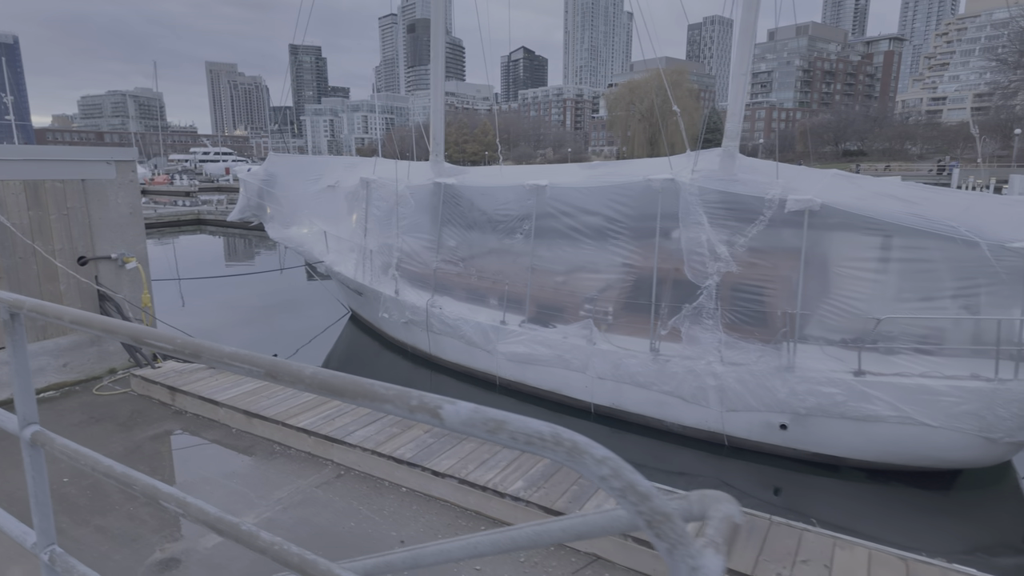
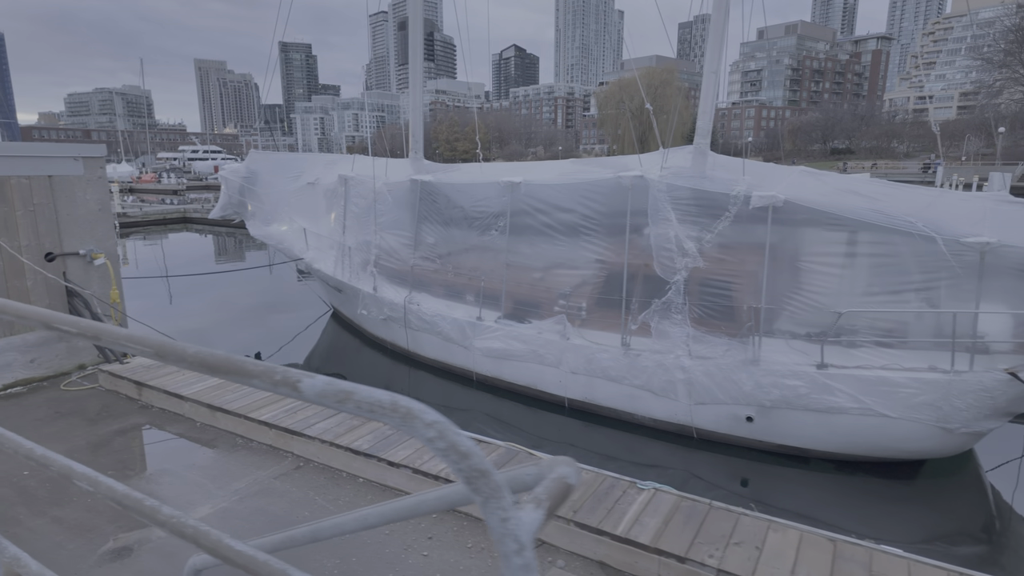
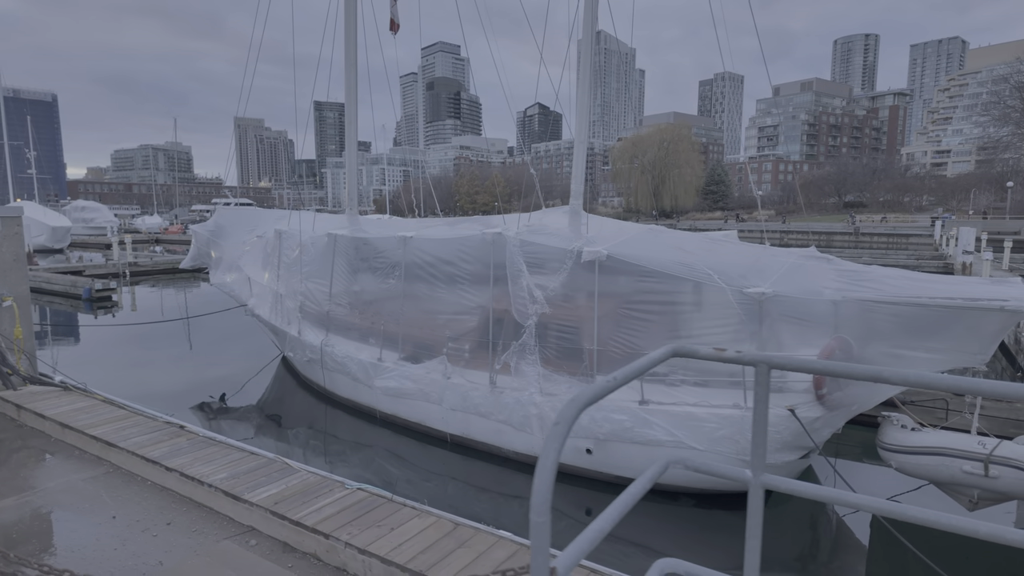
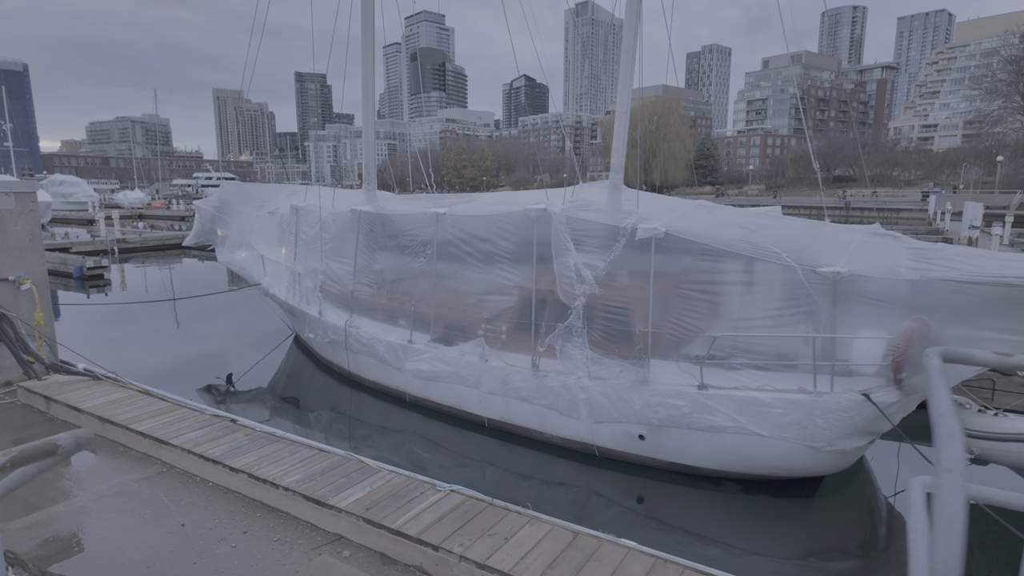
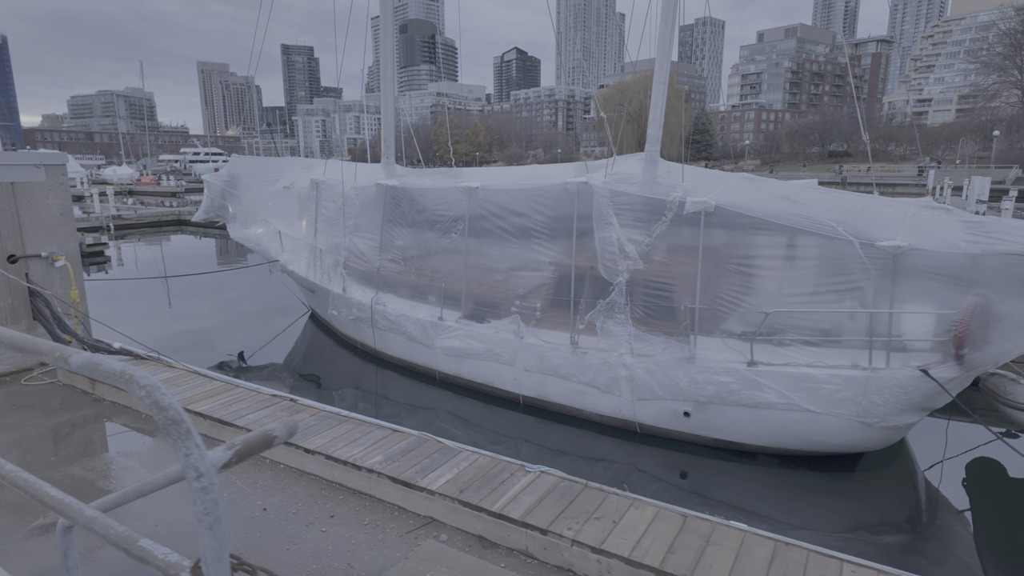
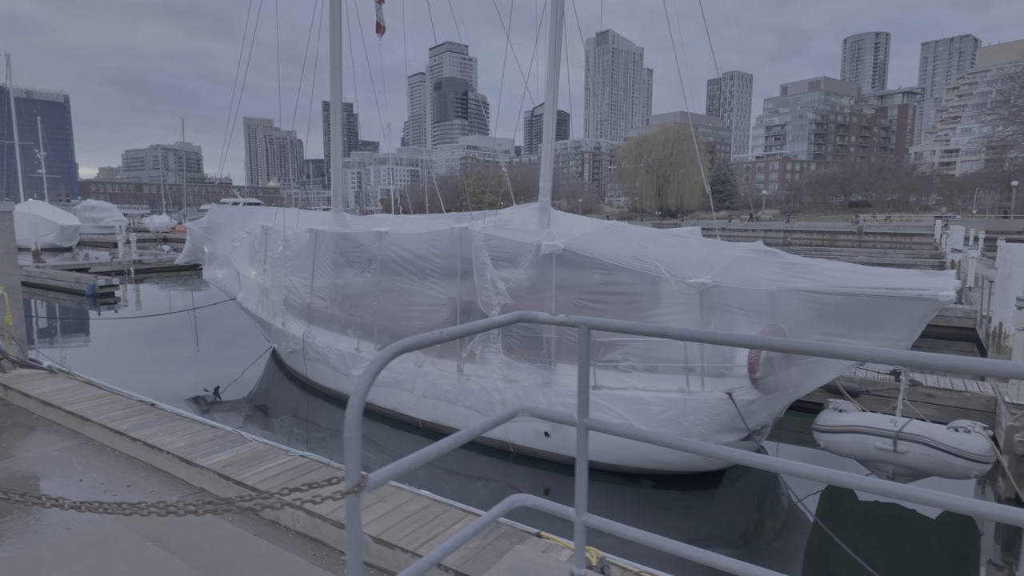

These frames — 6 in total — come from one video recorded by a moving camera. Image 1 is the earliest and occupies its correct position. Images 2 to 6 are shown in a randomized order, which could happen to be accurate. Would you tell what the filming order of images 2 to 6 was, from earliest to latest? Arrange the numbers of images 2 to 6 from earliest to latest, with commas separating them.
2, 5, 4, 3, 6
